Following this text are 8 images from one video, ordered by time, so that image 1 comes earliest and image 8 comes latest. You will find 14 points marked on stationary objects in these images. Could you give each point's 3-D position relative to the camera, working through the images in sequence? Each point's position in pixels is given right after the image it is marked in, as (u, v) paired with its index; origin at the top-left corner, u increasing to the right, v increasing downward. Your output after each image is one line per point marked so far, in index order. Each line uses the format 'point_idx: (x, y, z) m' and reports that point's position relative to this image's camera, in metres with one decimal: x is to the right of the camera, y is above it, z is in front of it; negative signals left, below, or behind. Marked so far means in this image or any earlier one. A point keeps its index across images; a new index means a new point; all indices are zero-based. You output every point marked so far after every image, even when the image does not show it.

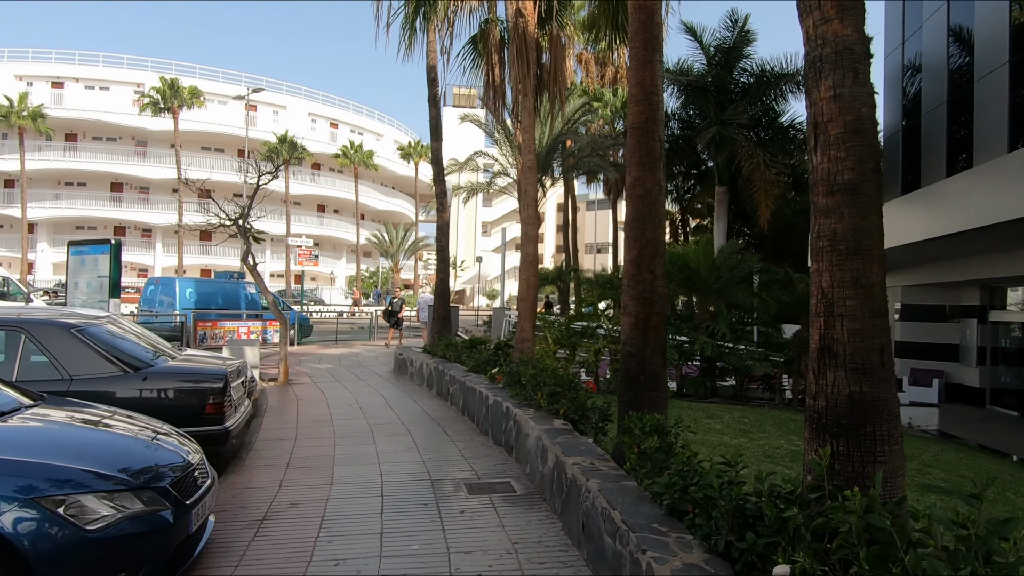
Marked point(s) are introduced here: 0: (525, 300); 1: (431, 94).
0: (+0.2, -0.2, +9.6) m
1: (-1.6, +3.8, +13.5) m
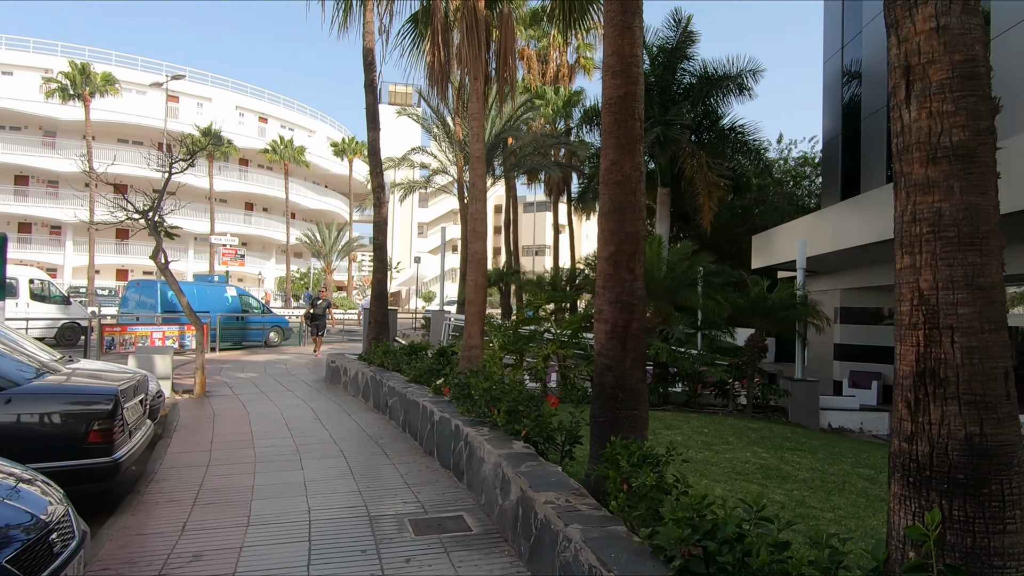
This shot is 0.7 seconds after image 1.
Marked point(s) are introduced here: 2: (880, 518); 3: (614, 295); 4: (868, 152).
0: (-0.5, -0.2, +8.8) m
1: (-2.6, +3.8, +12.5) m
2: (+3.2, -2.0, +5.9) m
3: (+0.7, 0.0, +4.6) m
4: (+9.5, +3.6, +18.4) m
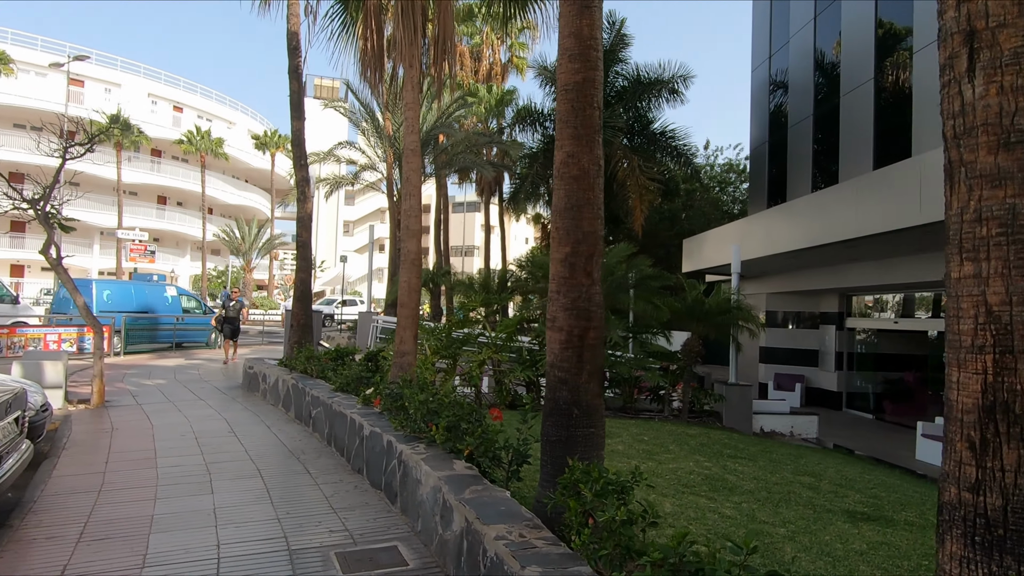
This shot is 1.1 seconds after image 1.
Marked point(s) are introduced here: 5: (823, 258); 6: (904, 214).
0: (-1.3, -0.2, +8.2) m
1: (-3.7, +3.8, +11.7) m
2: (+2.7, -2.0, +5.7) m
3: (+0.4, -0.1, +4.2) m
4: (+7.7, +3.5, +18.9) m
5: (+6.9, +0.7, +15.4) m
6: (+5.6, +1.1, +10.0) m
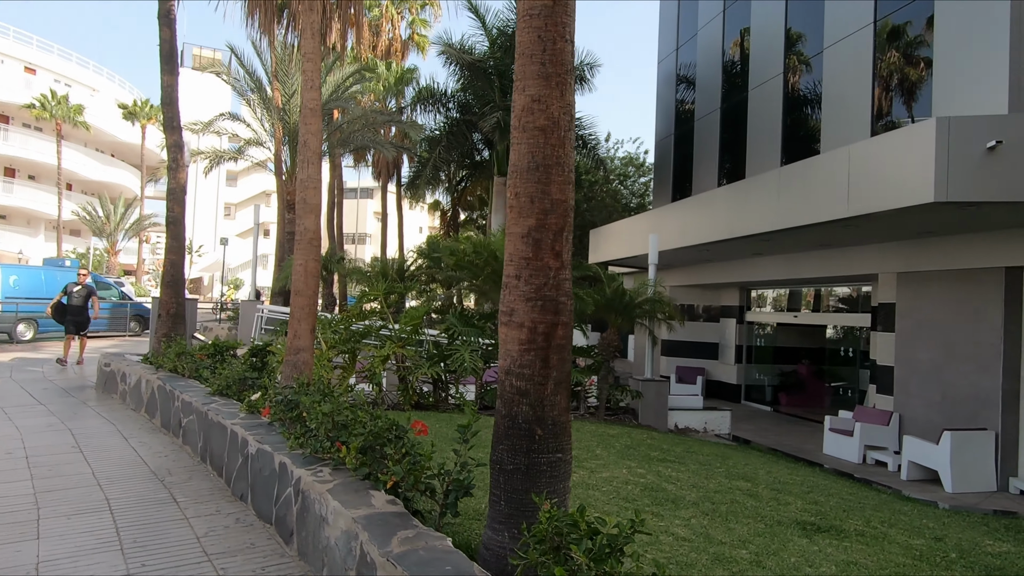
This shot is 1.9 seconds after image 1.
0: (-2.1, -0.1, +6.9) m
1: (-5.0, +4.0, +9.9) m
2: (+2.1, -2.0, +5.2) m
3: (+0.1, 0.0, +3.2) m
4: (+5.1, +3.7, +18.8) m
5: (+4.9, +0.8, +15.3) m
6: (+4.4, +1.1, +9.8) m
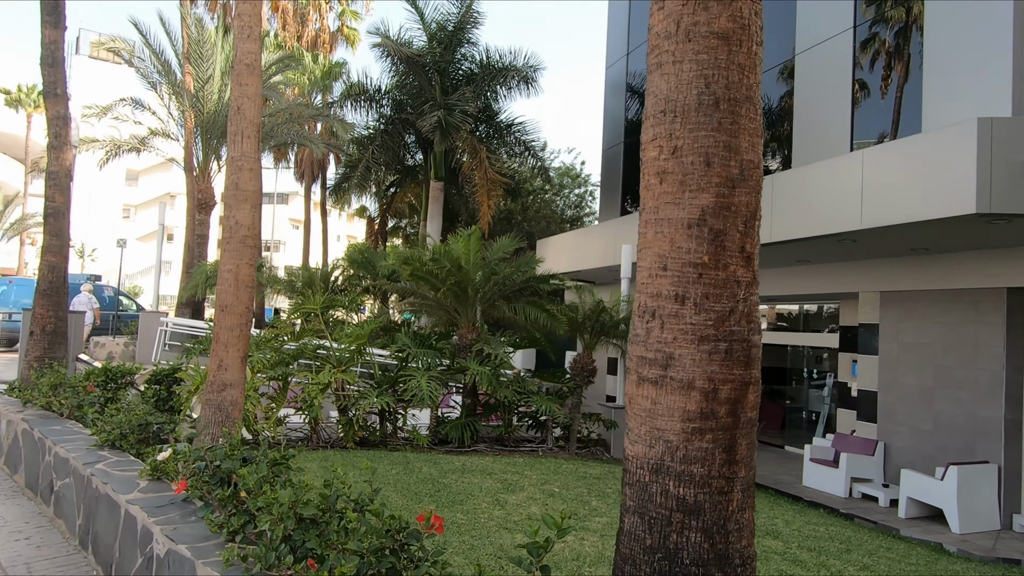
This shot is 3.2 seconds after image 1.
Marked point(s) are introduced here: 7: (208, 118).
0: (-2.1, -0.2, +5.2) m
1: (-5.3, +3.9, +7.9) m
2: (+2.3, -2.1, +3.9) m
3: (+0.5, -0.1, +1.8) m
4: (+3.7, +3.2, +17.9) m
5: (+3.8, +0.5, +14.3) m
6: (+4.0, +0.9, +8.9) m
7: (-7.7, +4.3, +17.4) m
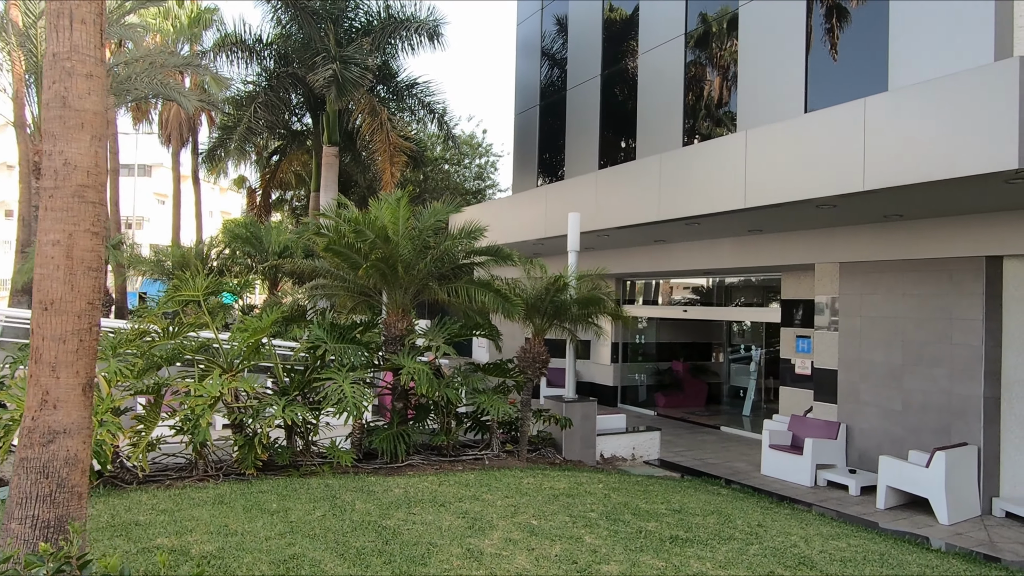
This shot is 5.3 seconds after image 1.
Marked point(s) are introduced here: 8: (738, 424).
0: (-2.1, -0.1, +3.2) m
1: (-5.7, +4.0, +5.2) m
2: (+2.5, -2.0, +2.7) m
3: (+1.1, -0.1, +0.2) m
4: (+1.5, +3.9, +16.6) m
5: (+2.3, +1.0, +13.1) m
6: (+3.4, +1.2, +7.8) m
7: (-9.6, +4.7, +14.2) m
8: (+4.6, -2.8, +14.0) m
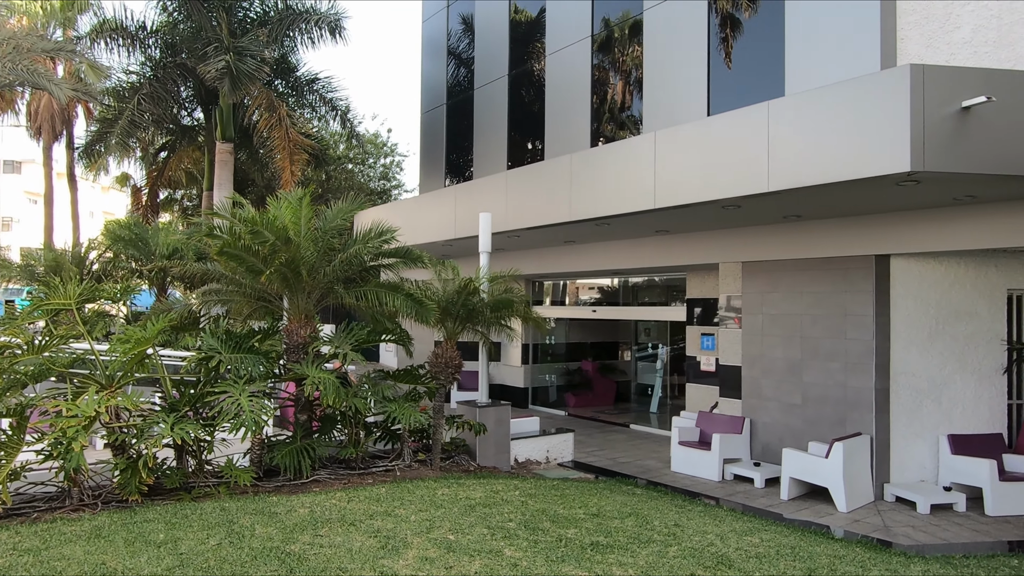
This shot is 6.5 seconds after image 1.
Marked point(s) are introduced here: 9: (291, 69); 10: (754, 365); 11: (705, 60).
0: (-2.4, -0.1, +2.6) m
1: (-6.4, +3.9, +4.1) m
2: (+2.2, -2.0, +2.8) m
3: (+1.1, -0.1, +0.1) m
4: (-0.7, +3.8, +16.4) m
5: (+0.6, +0.9, +13.1) m
6: (+2.4, +1.2, +7.9) m
7: (-11.4, +4.5, +12.5) m
8: (+2.8, -2.8, +14.3) m
9: (-5.9, +5.9, +18.5) m
10: (+3.7, -1.2, +10.5) m
11: (+3.1, +3.7, +11.1) m
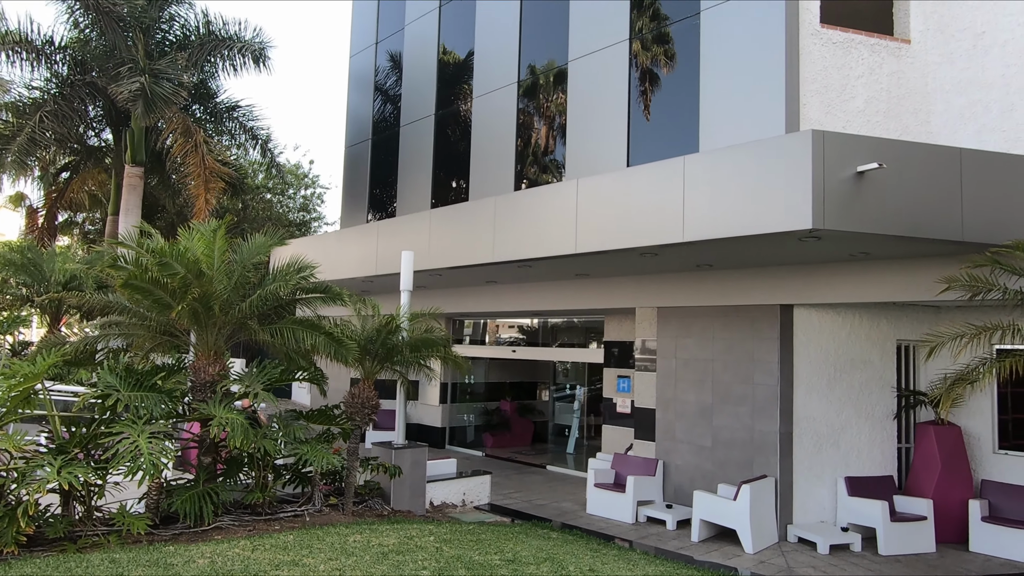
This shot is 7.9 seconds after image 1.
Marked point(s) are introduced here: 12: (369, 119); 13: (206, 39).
0: (-2.7, -0.2, +2.3) m
1: (-6.7, +3.8, +3.6) m
2: (+1.8, -2.2, +2.9) m
3: (+1.1, -0.1, +0.3) m
4: (-2.5, +2.9, +16.4) m
5: (-0.9, +0.2, +13.1) m
6: (+1.5, +0.7, +8.2) m
7: (-12.7, +4.2, +11.4) m
8: (+1.0, -3.6, +14.3) m
9: (-7.9, +5.1, +18.0) m
10: (+2.4, -1.9, +10.8) m
11: (+1.9, +3.0, +11.6) m
12: (-3.7, +4.4, +18.0) m
13: (-7.6, +6.2, +17.1) m
